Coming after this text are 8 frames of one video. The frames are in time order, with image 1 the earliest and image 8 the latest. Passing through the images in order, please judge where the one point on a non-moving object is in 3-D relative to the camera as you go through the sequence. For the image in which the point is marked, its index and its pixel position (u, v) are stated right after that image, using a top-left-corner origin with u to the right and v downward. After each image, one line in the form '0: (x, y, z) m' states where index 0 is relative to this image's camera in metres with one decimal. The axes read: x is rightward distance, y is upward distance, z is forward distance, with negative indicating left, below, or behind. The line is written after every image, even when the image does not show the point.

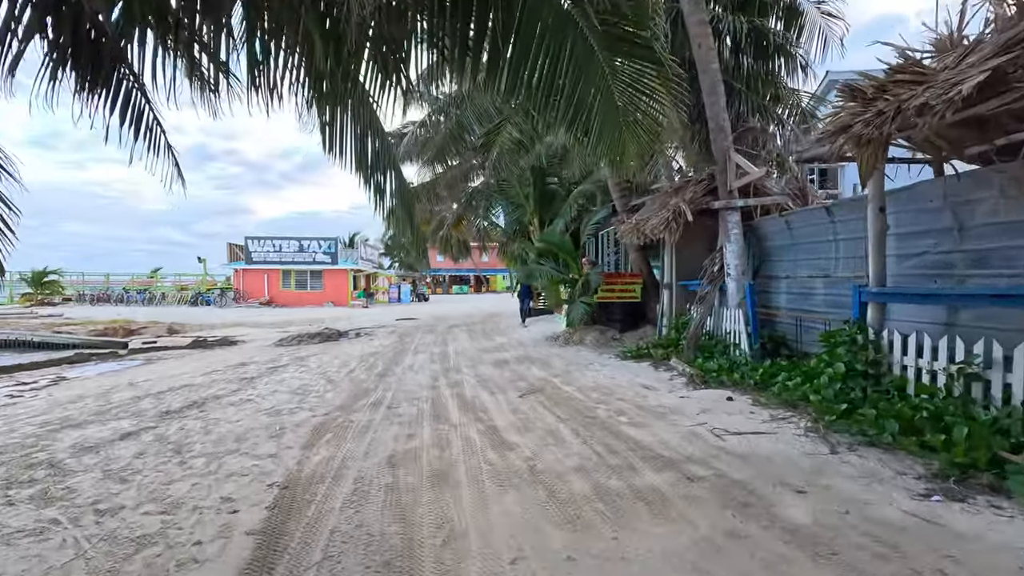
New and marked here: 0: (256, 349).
0: (-6.5, -1.6, +13.7) m
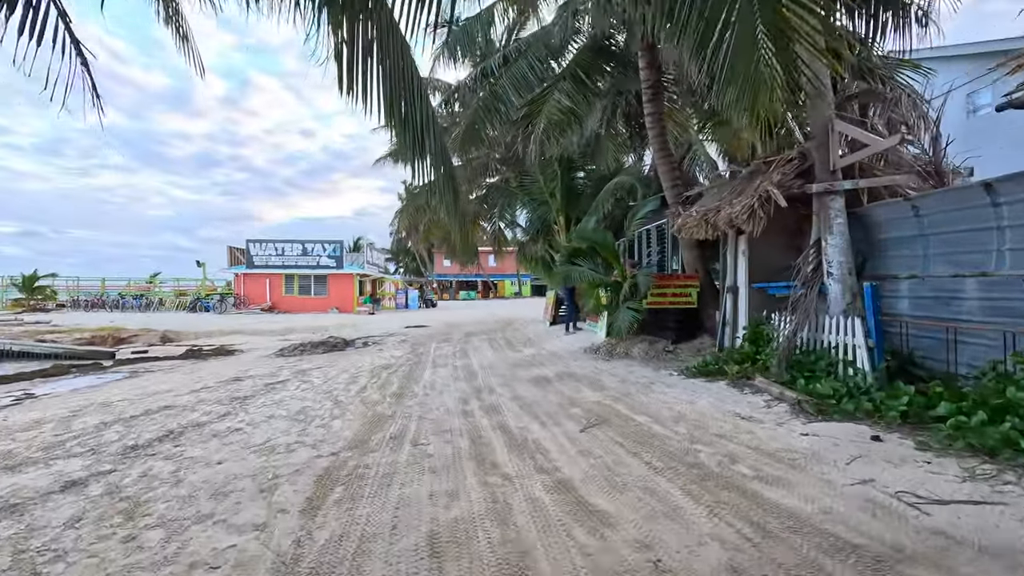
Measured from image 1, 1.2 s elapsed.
0: (-5.9, -1.7, +12.3) m
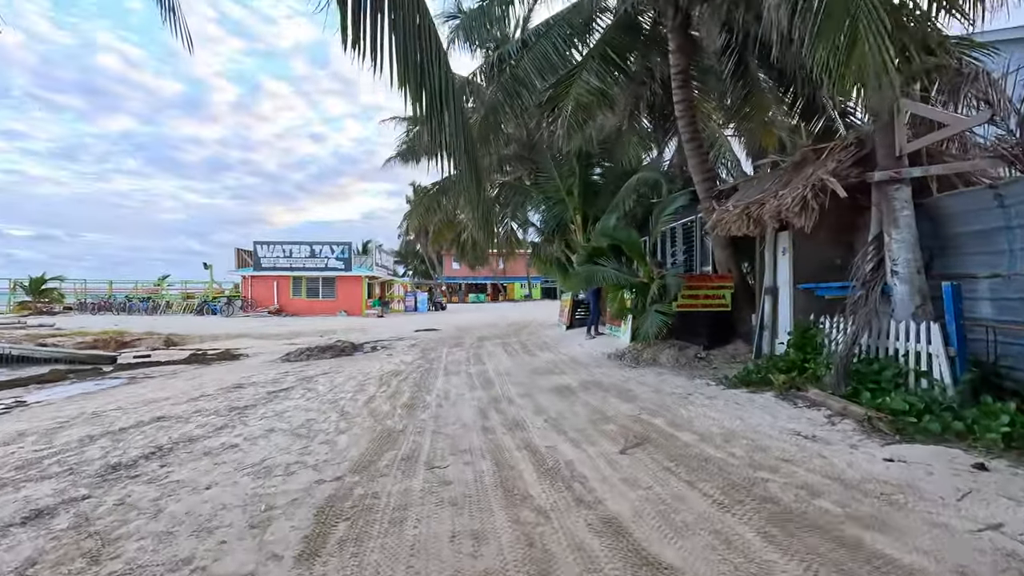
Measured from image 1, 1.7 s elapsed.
0: (-5.6, -1.7, +11.8) m
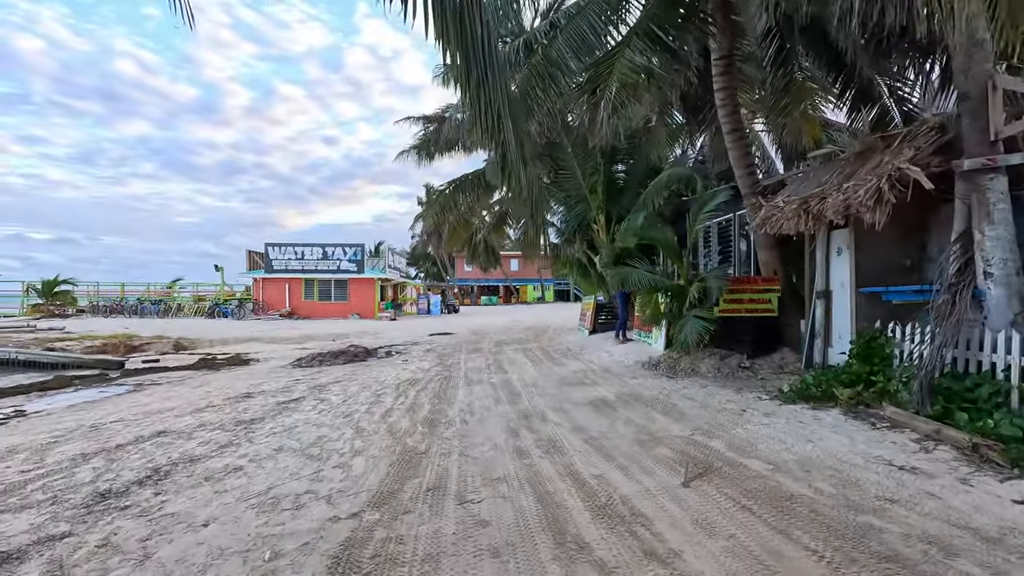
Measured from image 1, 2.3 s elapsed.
0: (-5.2, -1.8, +11.4) m
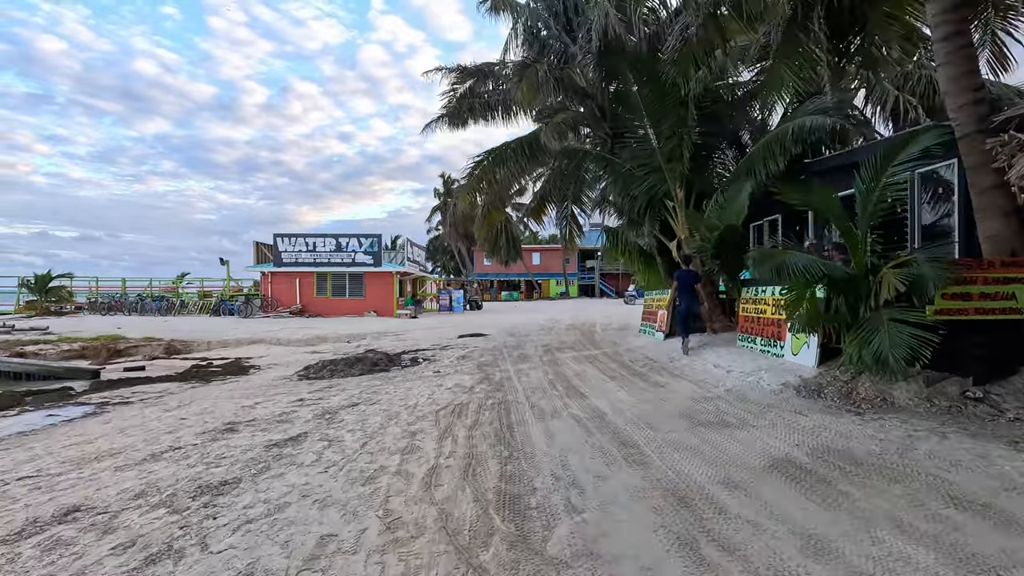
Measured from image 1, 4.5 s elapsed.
0: (-4.1, -1.7, +9.1) m
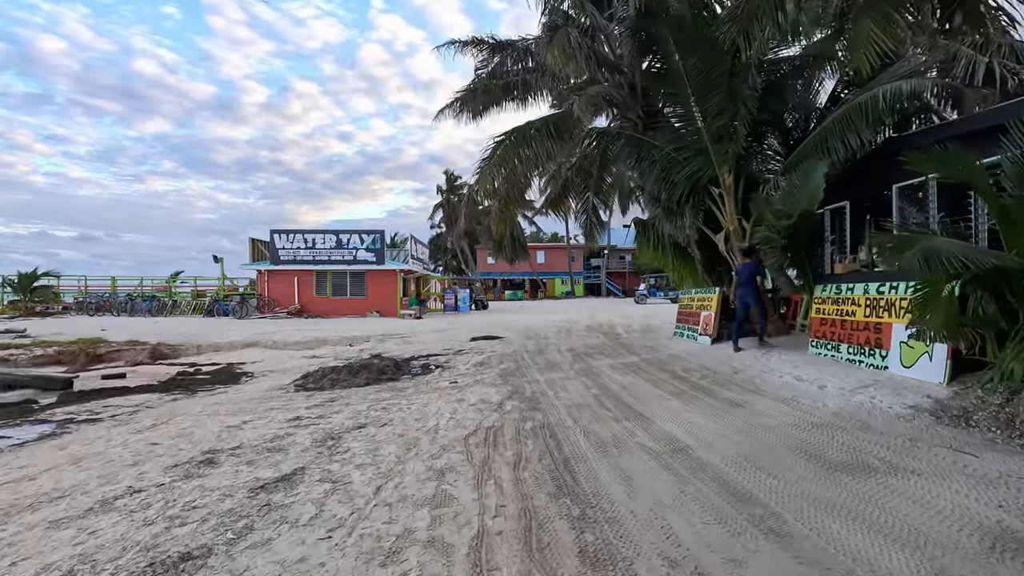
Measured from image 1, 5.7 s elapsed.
0: (-3.7, -1.6, +7.9) m
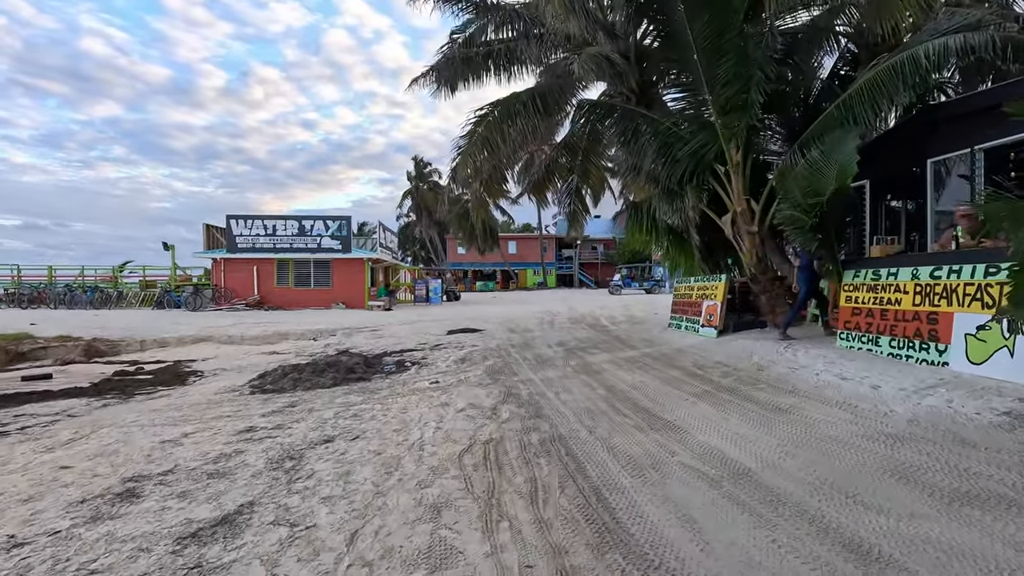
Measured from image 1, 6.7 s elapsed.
0: (-3.8, -1.5, +6.7) m
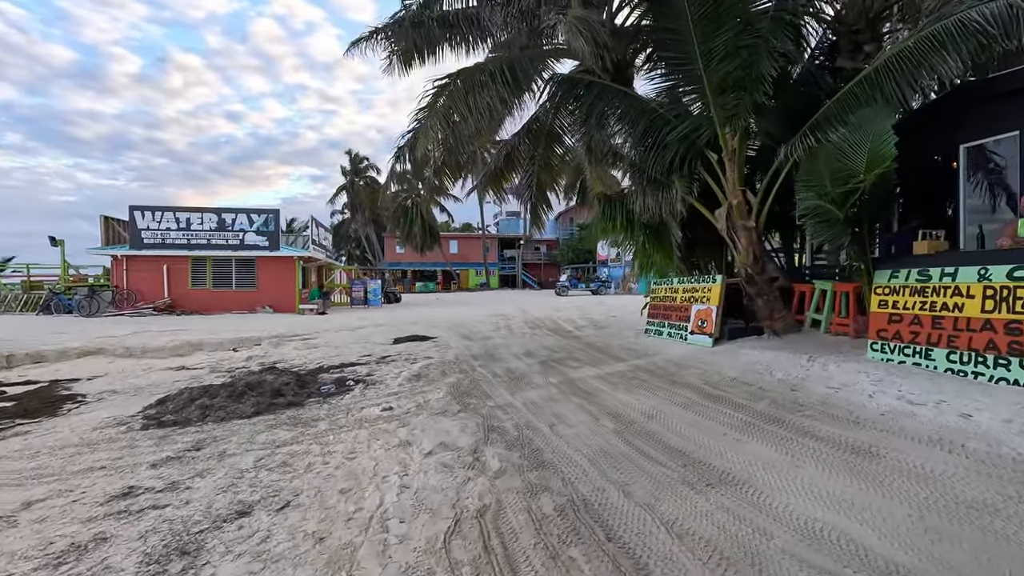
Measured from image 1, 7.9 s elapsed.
0: (-4.0, -1.5, +5.0) m
